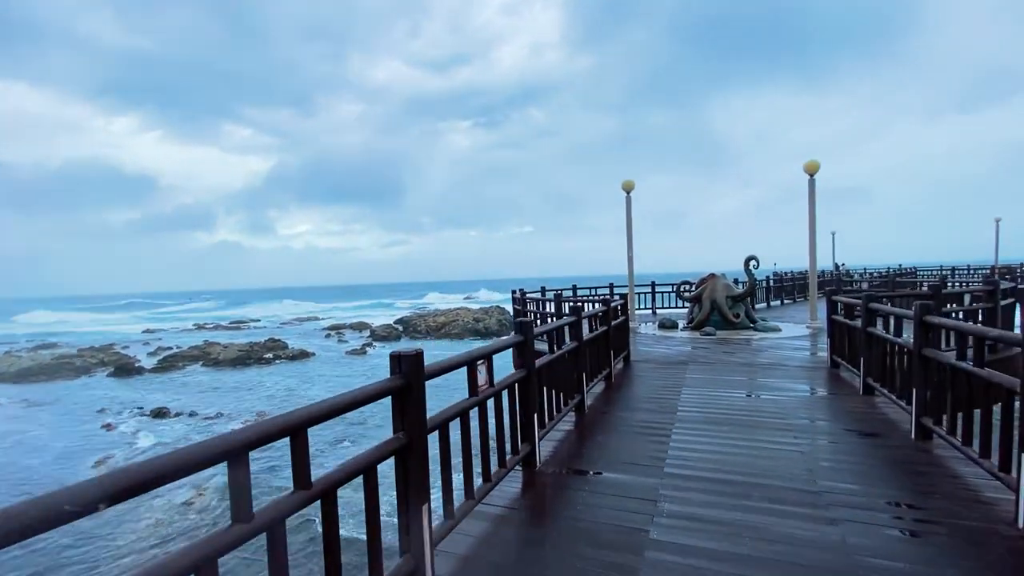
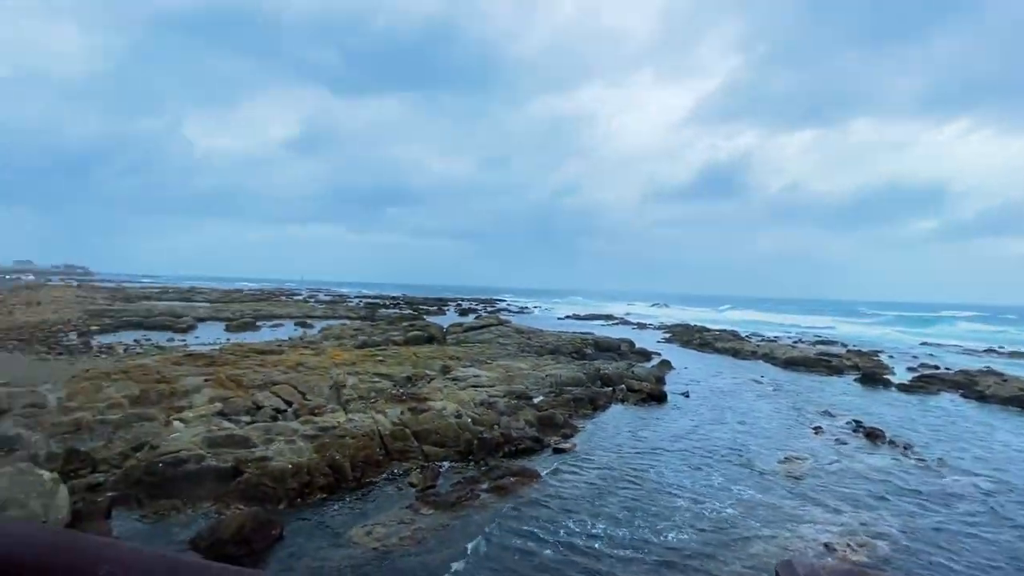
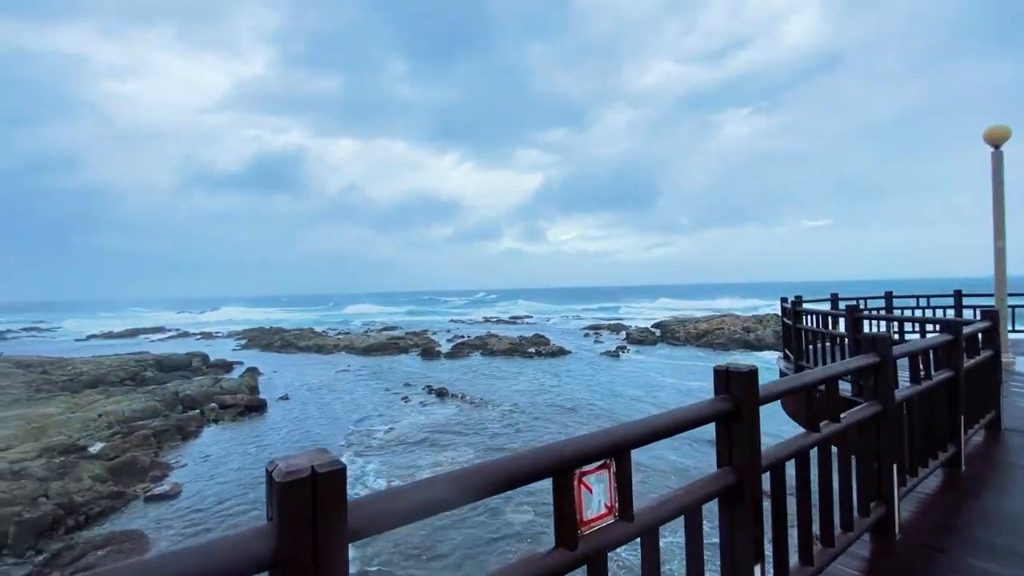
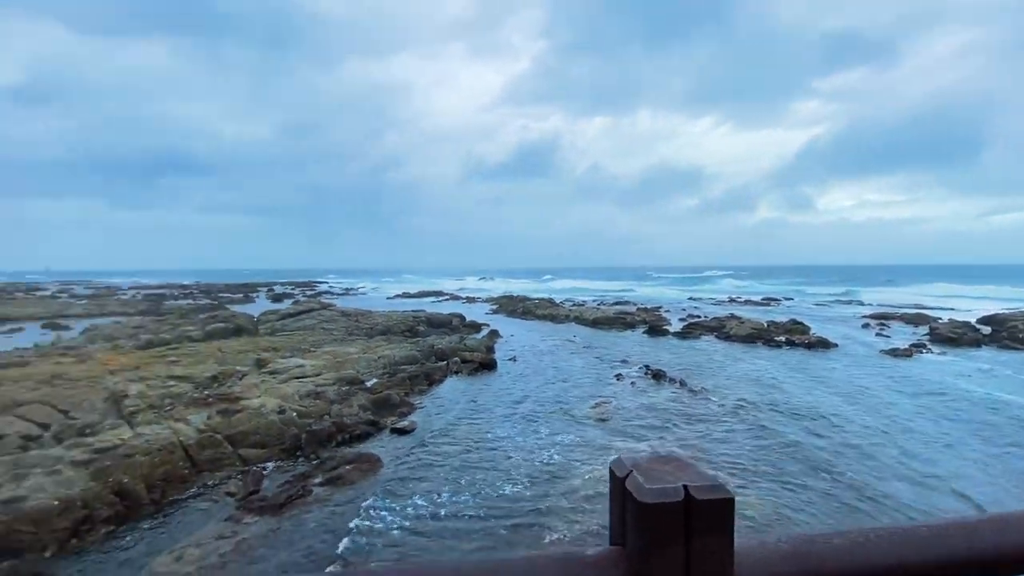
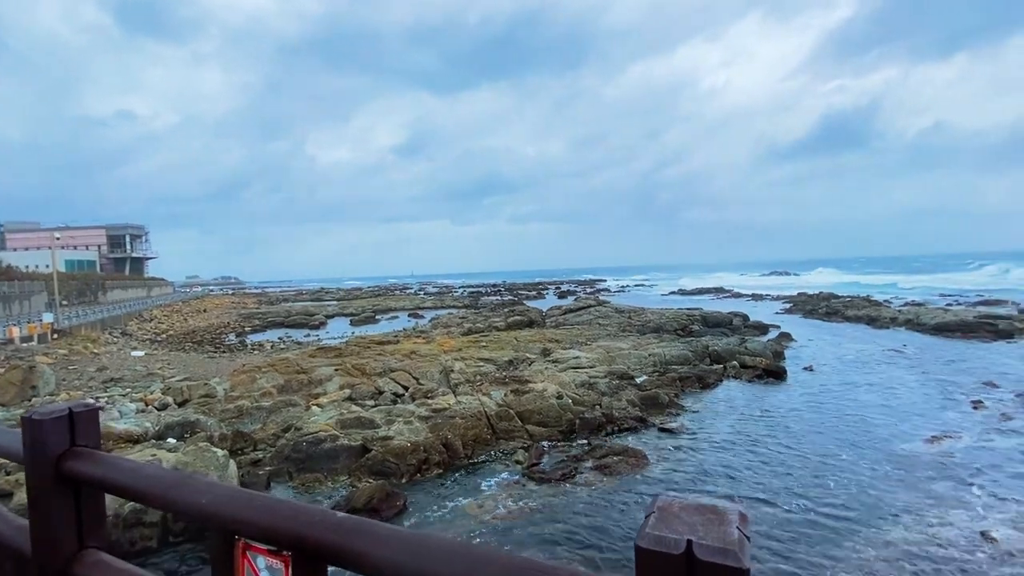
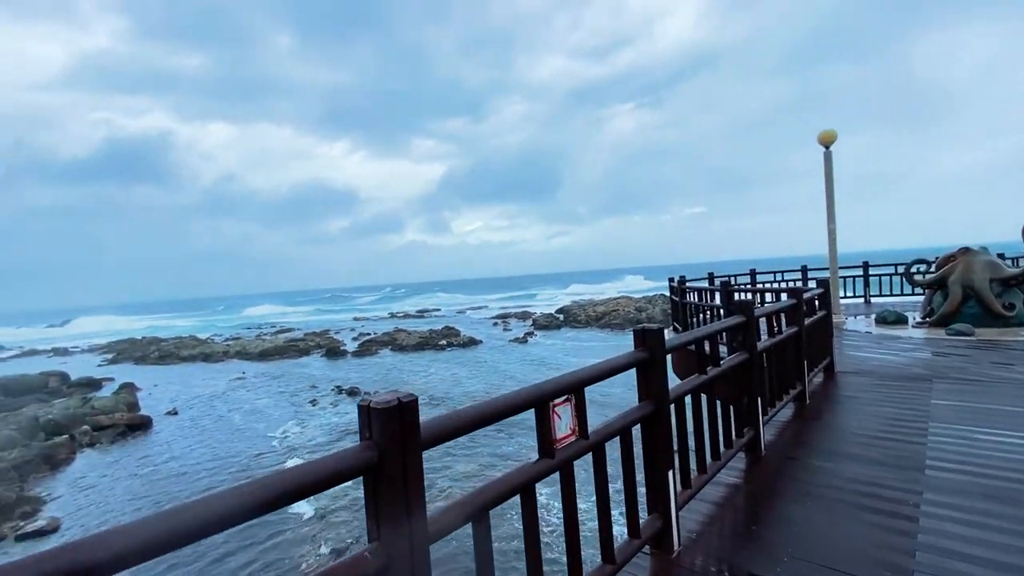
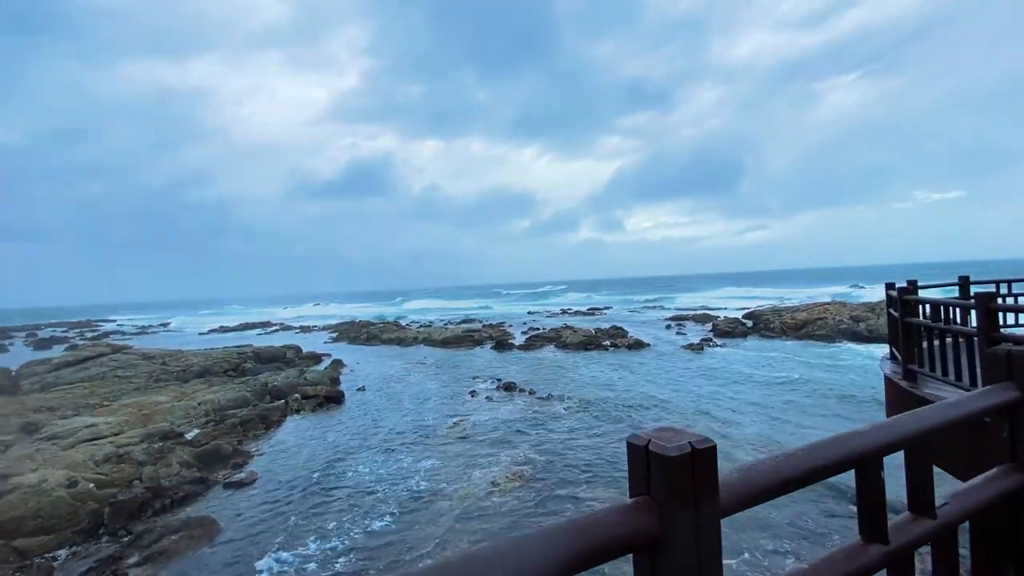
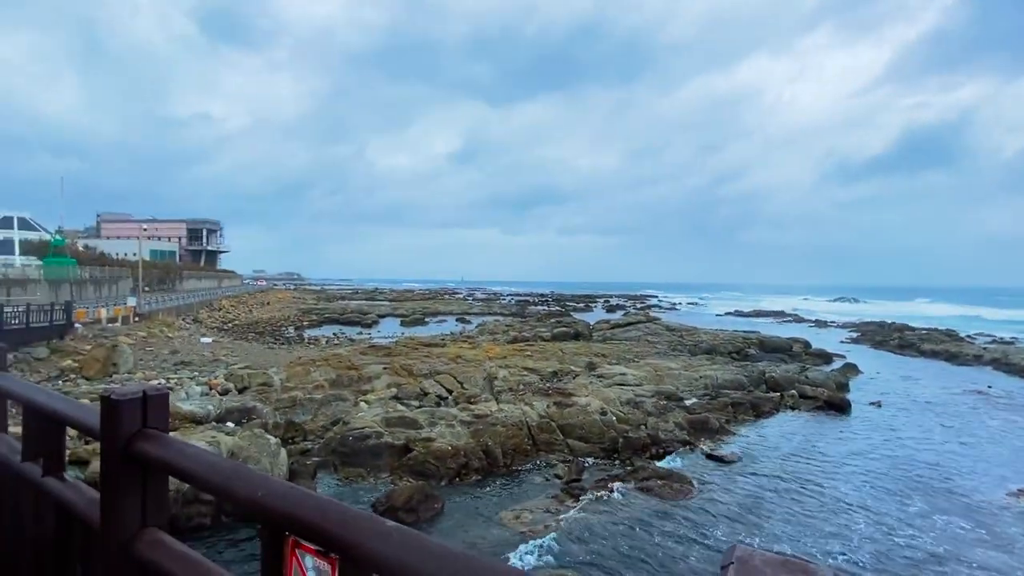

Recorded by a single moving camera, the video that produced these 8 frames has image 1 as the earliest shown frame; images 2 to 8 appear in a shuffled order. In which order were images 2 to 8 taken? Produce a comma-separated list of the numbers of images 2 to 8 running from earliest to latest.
6, 3, 7, 4, 2, 8, 5
